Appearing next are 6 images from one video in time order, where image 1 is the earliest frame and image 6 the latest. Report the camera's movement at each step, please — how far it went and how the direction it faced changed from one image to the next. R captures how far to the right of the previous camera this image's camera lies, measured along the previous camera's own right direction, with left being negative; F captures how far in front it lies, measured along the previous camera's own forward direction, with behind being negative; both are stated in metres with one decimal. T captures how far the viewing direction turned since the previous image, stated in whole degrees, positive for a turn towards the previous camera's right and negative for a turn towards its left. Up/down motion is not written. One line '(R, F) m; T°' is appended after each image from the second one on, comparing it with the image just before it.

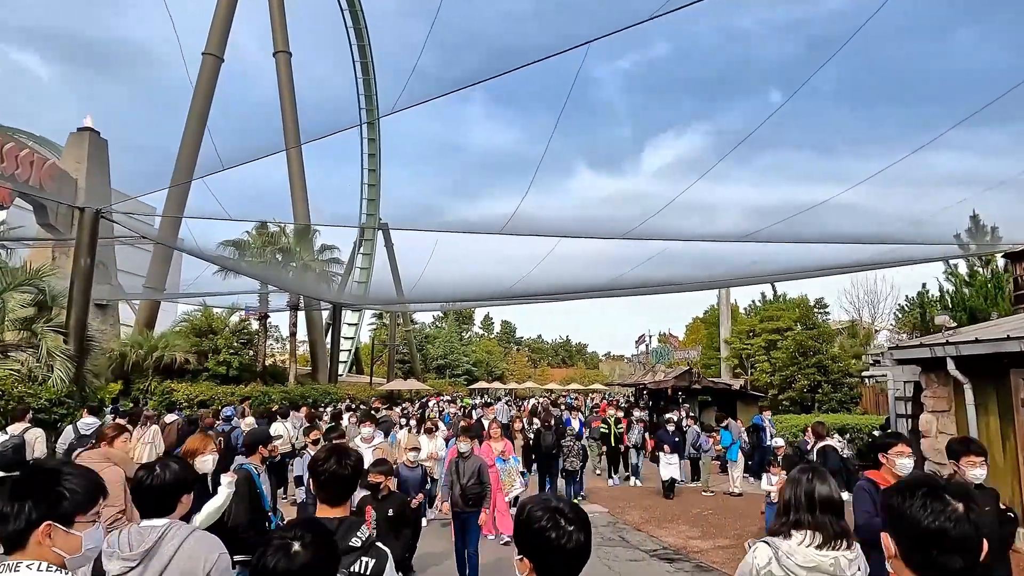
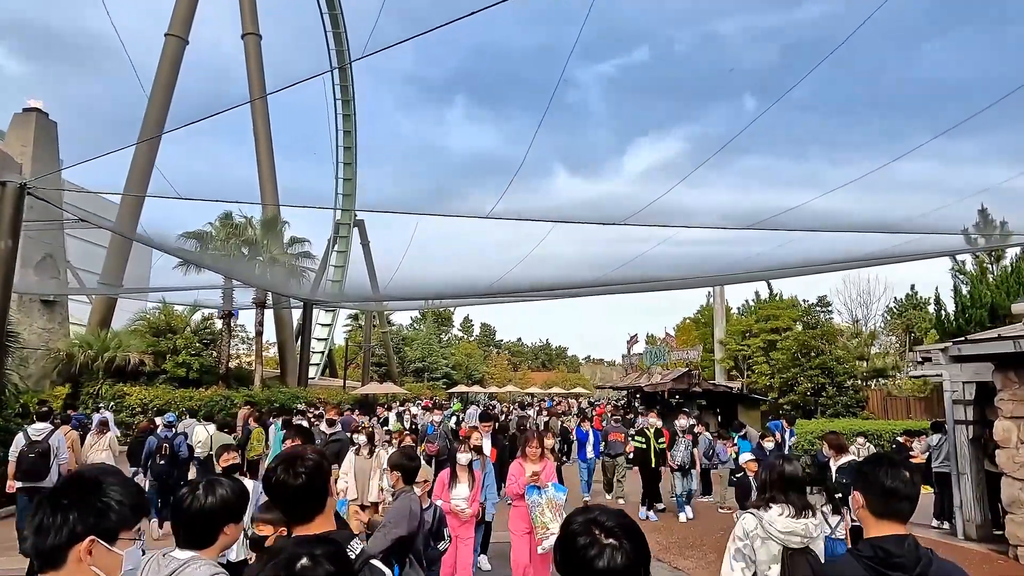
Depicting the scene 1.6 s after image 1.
(-0.1, +0.6) m; +2°
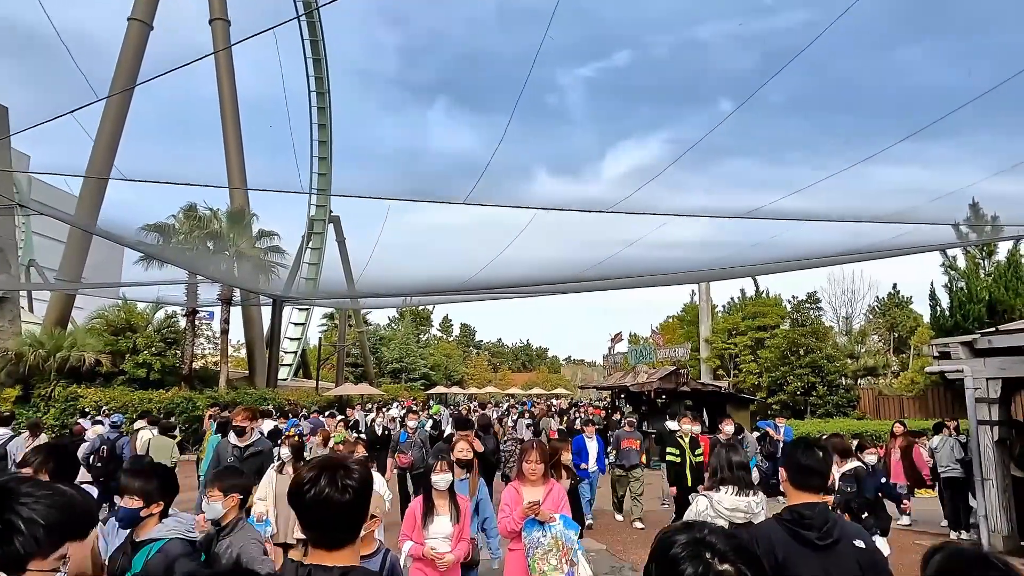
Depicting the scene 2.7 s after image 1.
(0.0, +0.3) m; +2°
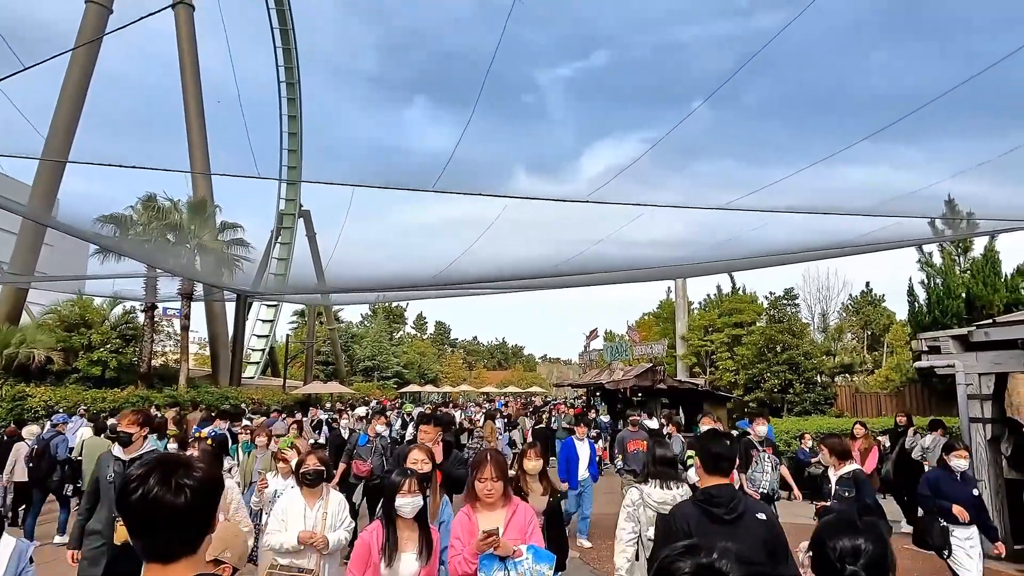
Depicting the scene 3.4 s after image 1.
(0.0, +0.2) m; +2°
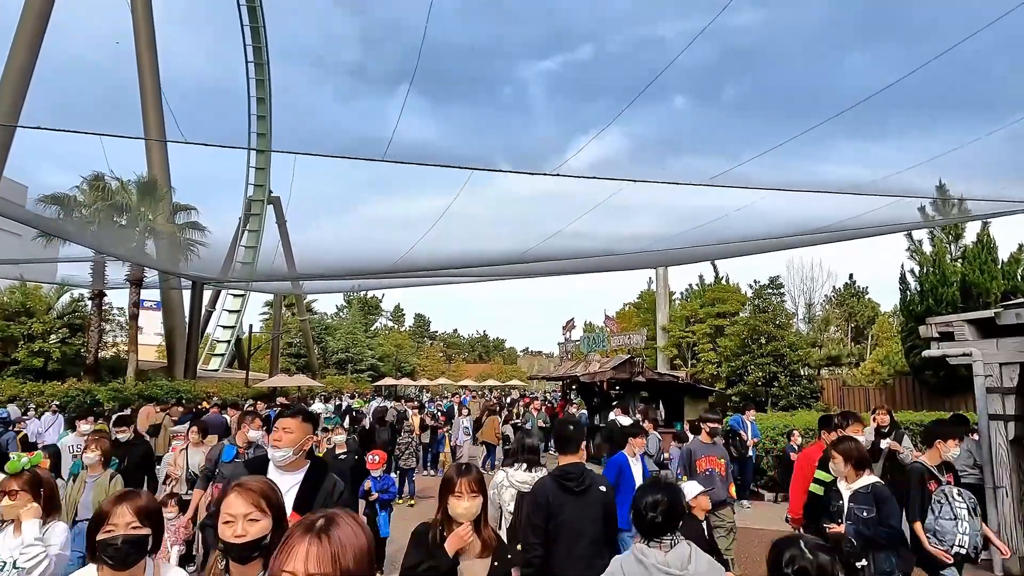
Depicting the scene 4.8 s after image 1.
(+0.1, +0.4) m; +1°
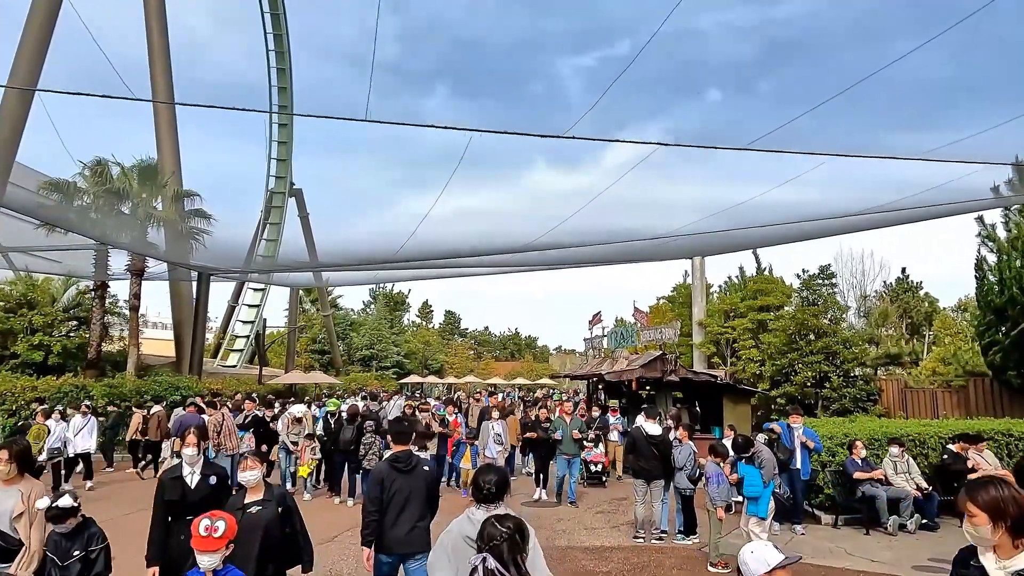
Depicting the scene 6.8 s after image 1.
(+0.1, +0.6) m; -3°
